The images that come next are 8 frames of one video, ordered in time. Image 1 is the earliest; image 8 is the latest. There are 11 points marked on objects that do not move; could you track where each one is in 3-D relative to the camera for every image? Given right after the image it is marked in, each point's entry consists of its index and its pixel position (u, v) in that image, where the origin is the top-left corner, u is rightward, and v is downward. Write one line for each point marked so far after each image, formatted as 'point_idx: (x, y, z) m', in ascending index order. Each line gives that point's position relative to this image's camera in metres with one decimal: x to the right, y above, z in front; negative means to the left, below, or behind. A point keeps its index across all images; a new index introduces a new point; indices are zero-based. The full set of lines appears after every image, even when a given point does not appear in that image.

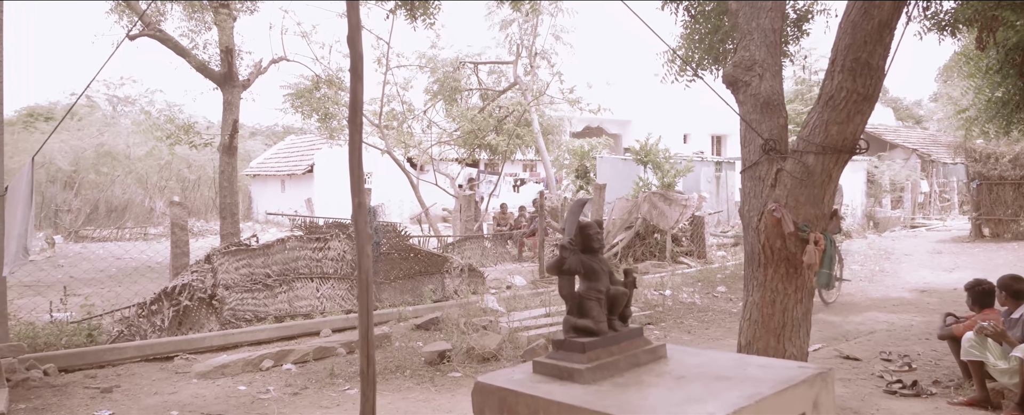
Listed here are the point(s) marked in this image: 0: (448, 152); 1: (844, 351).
0: (-1.2, +1.0, +13.3) m
1: (+2.8, -1.2, +6.0) m
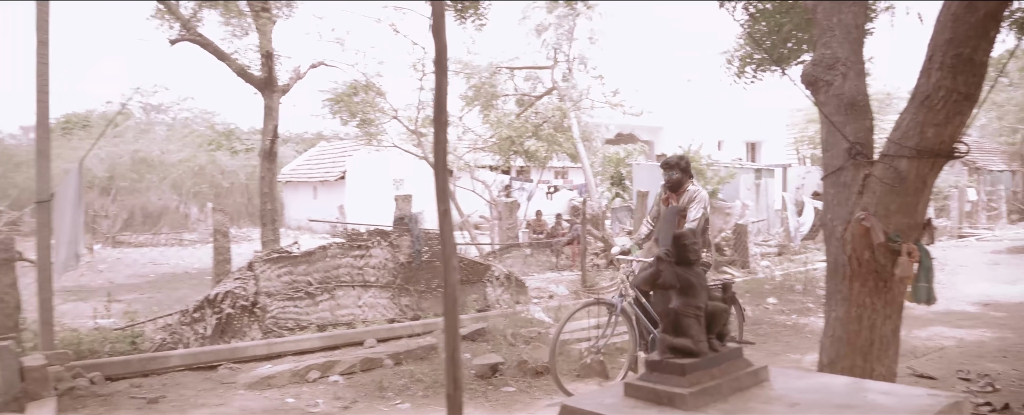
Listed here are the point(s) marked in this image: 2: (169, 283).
0: (-0.5, +0.9, +13.1) m
1: (+3.2, -1.3, +5.7) m
2: (-4.9, -1.1, +10.3) m
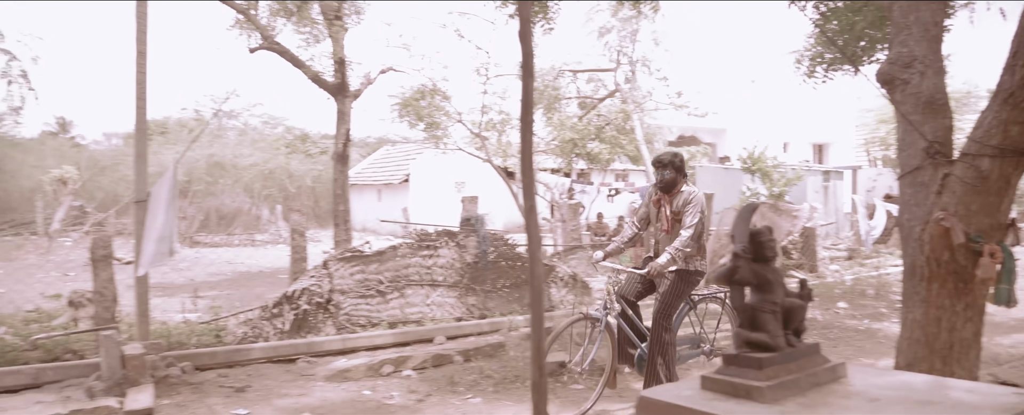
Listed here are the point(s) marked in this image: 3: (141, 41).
0: (+0.6, +0.9, +13.2) m
1: (+3.7, -1.3, +5.5) m
2: (-4.0, -1.1, +10.8) m
3: (-2.7, +1.2, +5.2) m
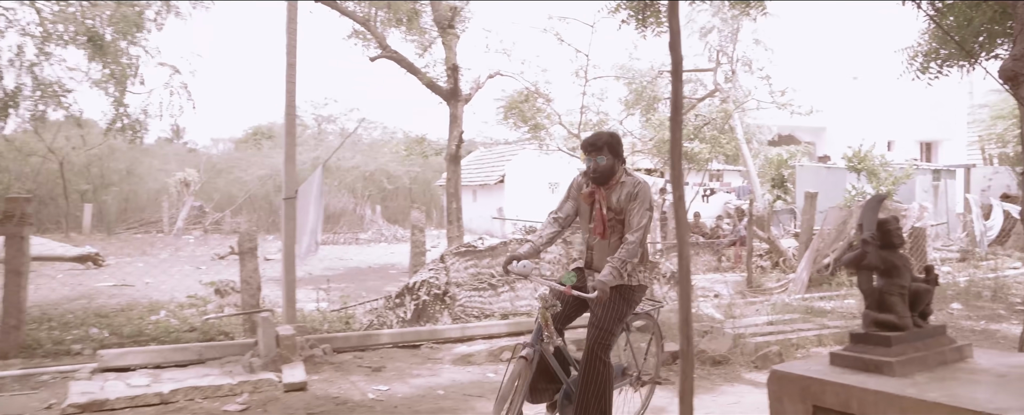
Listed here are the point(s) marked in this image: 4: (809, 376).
0: (+2.4, +0.9, +13.4) m
1: (+4.6, -1.3, +5.3) m
2: (-2.4, -1.1, +11.5) m
3: (-1.8, +1.2, +5.8) m
4: (+1.1, -0.6, +2.6) m
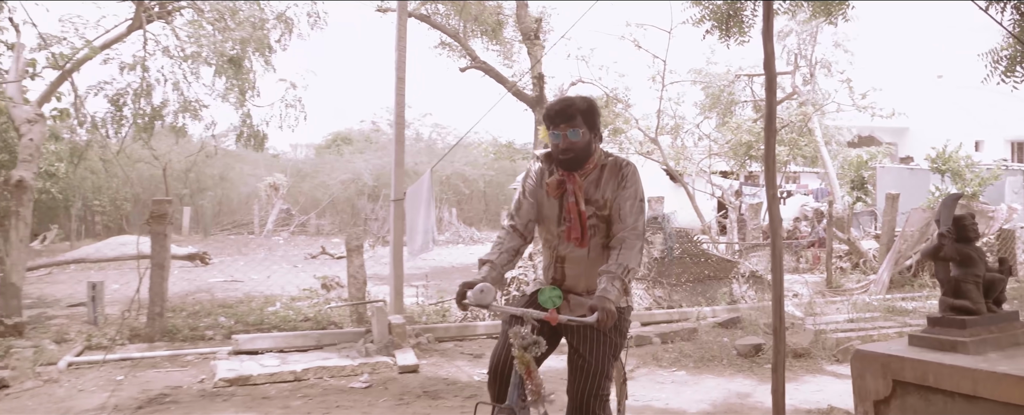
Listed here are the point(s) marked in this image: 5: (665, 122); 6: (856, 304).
0: (+3.9, +0.8, +13.6) m
1: (+5.3, -1.3, +5.3) m
2: (-1.1, -1.1, +12.1) m
3: (-1.0, +1.2, +6.4) m
4: (+1.6, -0.6, +3.0) m
5: (+2.7, +1.5, +12.7) m
6: (+3.9, -1.1, +8.2) m
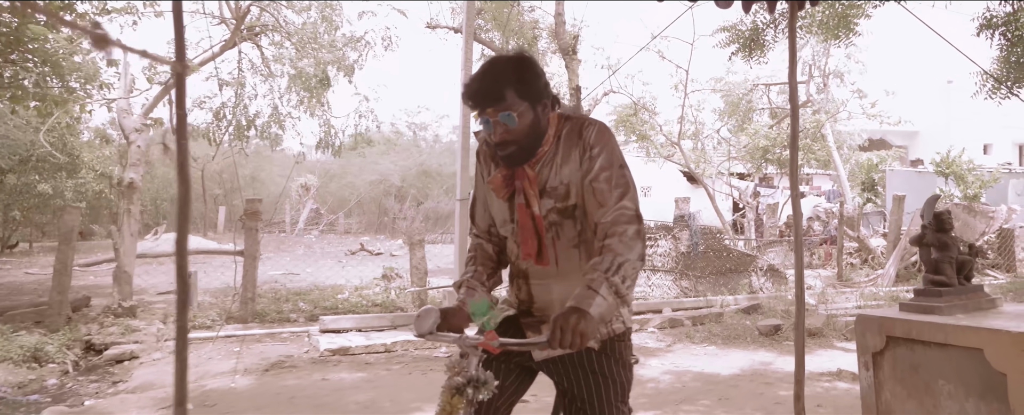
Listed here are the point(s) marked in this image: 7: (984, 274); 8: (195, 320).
0: (+4.6, +0.8, +14.5) m
1: (+5.8, -1.3, +6.2) m
2: (-0.5, -1.1, +13.1) m
3: (-0.5, +1.2, +7.4) m
4: (+2.0, -0.6, +3.9) m
5: (+3.3, +1.5, +13.6) m
6: (+4.5, -1.1, +9.1) m
7: (+7.8, -1.1, +11.8) m
8: (-3.5, -1.2, +7.9) m
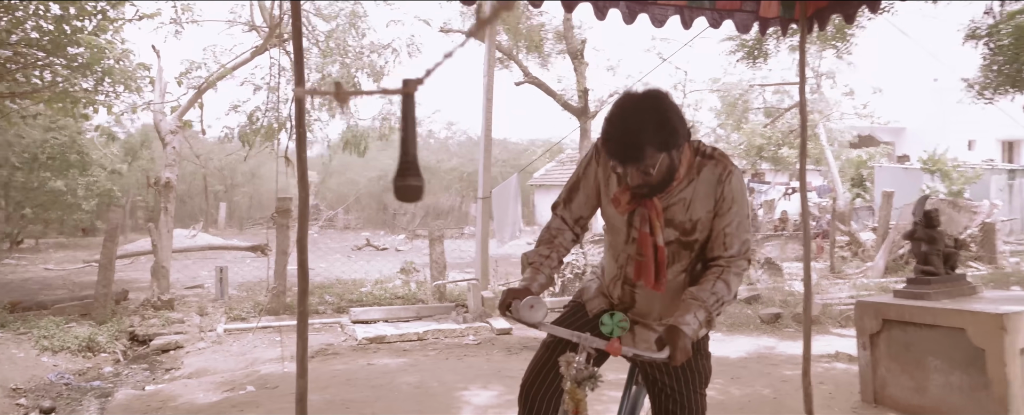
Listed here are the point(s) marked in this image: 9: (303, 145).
0: (+4.7, +0.9, +15.1) m
1: (+6.1, -1.2, +6.9) m
2: (-0.4, -1.0, +13.6) m
3: (-0.3, +1.3, +7.9) m
4: (+2.3, -0.6, +4.5) m
5: (+3.4, +1.6, +14.2) m
6: (+4.7, -1.0, +9.7) m
7: (+7.9, -1.0, +12.5) m
8: (-3.3, -1.2, +8.3) m
9: (-0.8, +0.2, +2.6) m
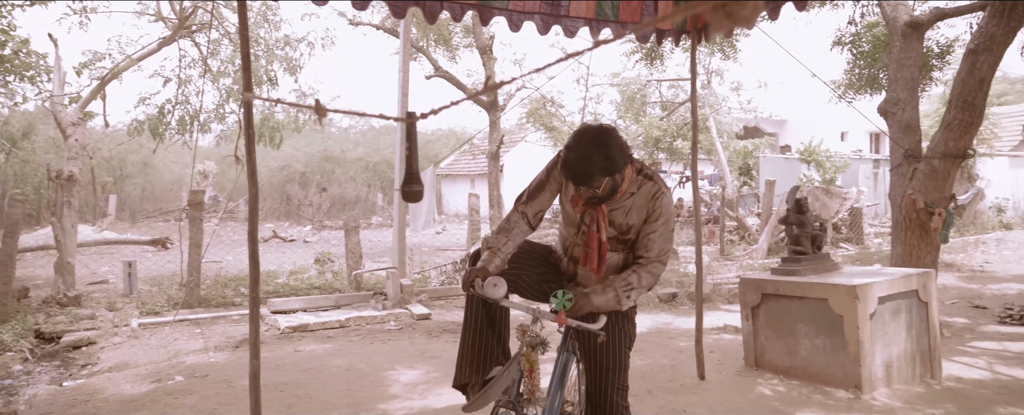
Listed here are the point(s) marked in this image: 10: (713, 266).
0: (+2.7, +1.2, +16.0) m
1: (+5.2, -1.1, +8.0) m
2: (-2.1, -0.9, +13.9) m
3: (-1.2, +1.4, +8.1) m
4: (+1.8, -0.5, +5.2) m
5: (+1.6, +1.8, +14.9) m
6: (+3.4, -0.9, +10.7) m
7: (+6.3, -0.7, +13.8) m
8: (-4.2, -1.1, +8.2) m
9: (-1.0, +0.2, +2.9) m
10: (+3.0, -0.9, +10.7) m
